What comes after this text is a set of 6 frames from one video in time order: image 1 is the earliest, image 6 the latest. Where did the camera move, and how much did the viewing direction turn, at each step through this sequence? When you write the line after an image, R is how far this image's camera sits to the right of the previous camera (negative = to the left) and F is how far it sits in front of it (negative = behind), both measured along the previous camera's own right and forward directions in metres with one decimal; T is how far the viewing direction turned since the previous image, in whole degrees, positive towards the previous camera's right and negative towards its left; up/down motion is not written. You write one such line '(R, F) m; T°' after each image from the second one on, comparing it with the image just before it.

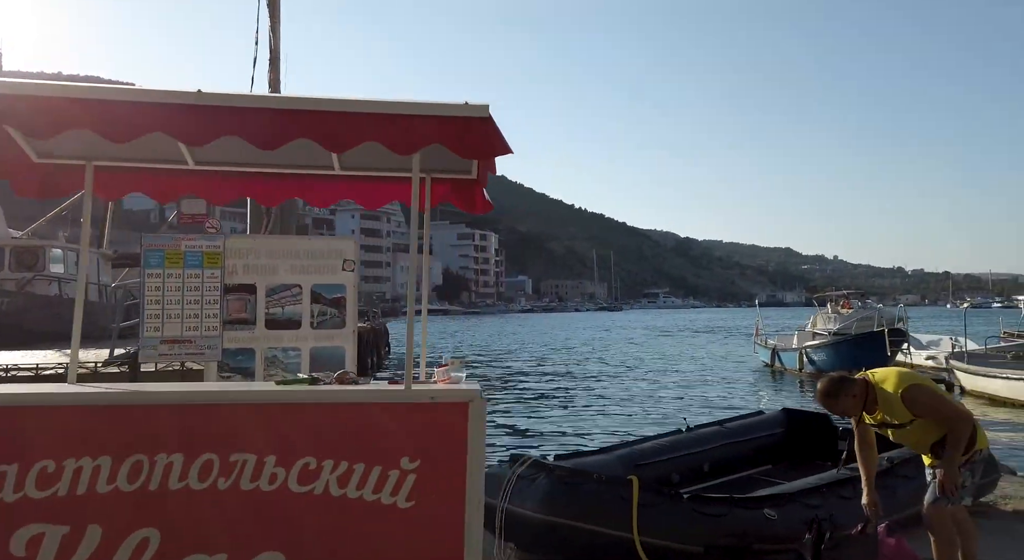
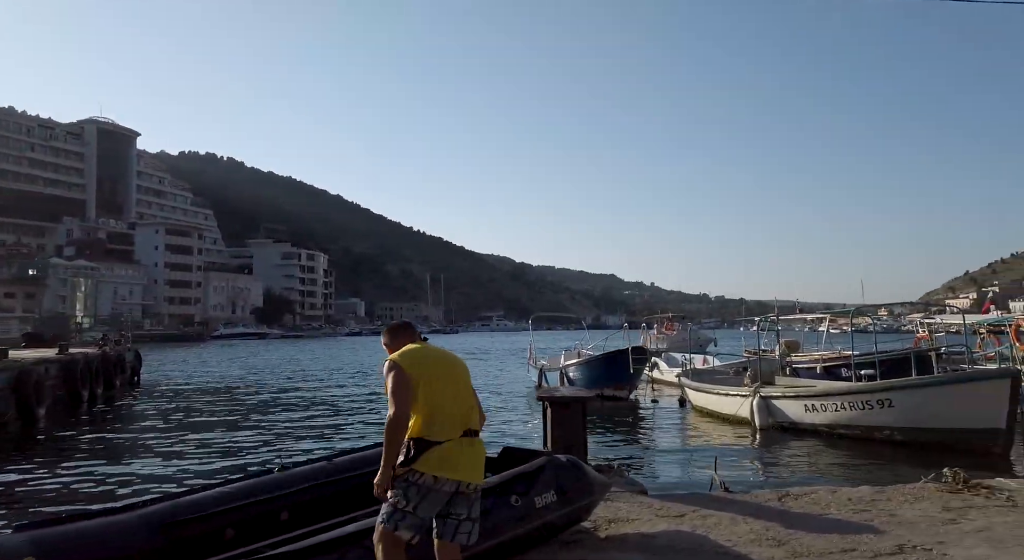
(+0.8, +0.3) m; +17°
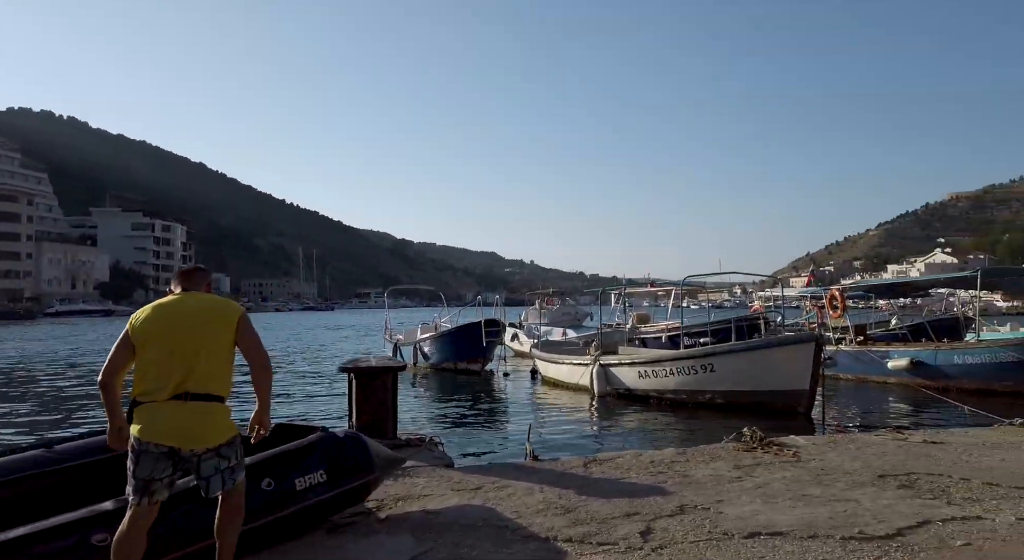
(+0.3, +0.1) m; +10°
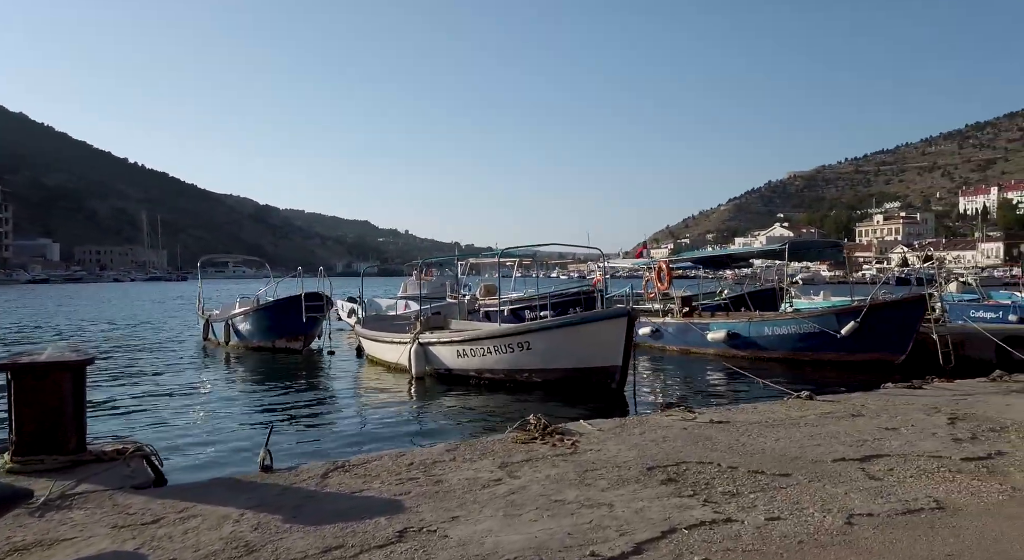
(+0.7, +0.6) m; +11°
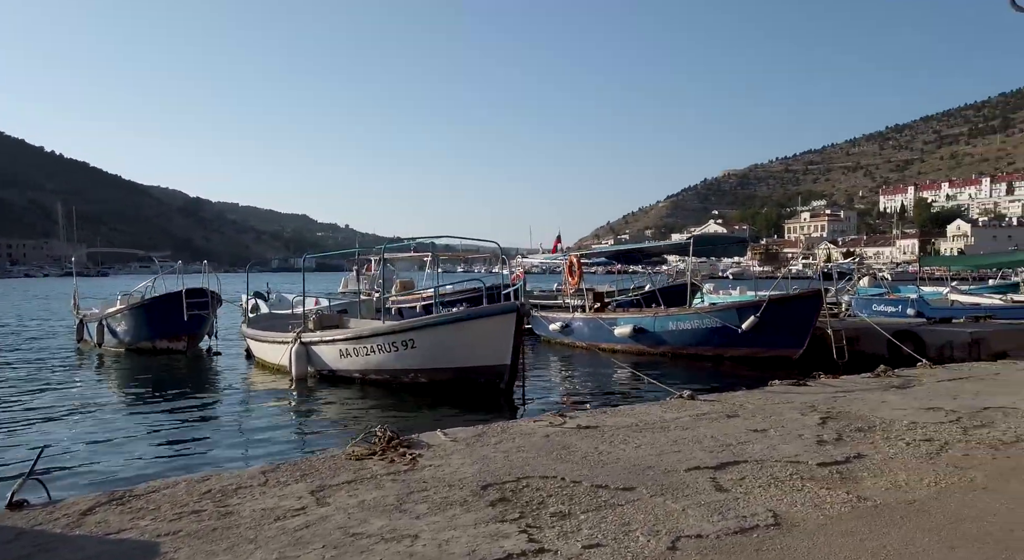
(+0.6, +0.4) m; +6°
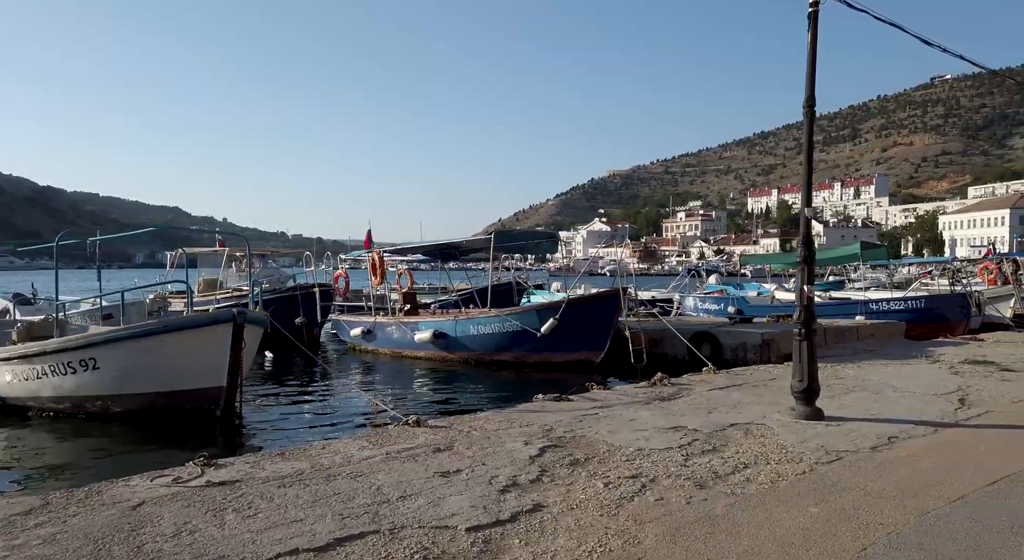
(+1.9, +1.4) m; +11°
